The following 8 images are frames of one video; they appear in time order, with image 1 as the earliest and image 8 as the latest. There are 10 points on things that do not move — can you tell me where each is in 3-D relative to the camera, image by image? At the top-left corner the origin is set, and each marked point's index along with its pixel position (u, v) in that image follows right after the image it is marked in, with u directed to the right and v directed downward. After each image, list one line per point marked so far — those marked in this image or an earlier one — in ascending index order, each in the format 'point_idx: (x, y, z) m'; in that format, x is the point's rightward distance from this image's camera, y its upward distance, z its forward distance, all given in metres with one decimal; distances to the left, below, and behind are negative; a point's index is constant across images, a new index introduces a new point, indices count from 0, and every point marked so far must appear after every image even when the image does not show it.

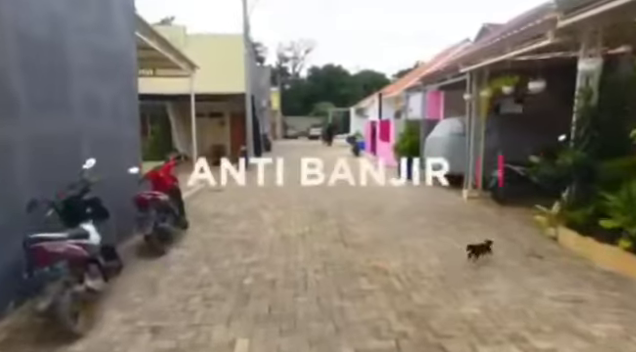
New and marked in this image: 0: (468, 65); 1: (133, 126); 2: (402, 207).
0: (+3.0, +2.2, +8.4) m
1: (-2.8, +0.7, +6.4) m
2: (+1.7, -0.6, +8.5) m
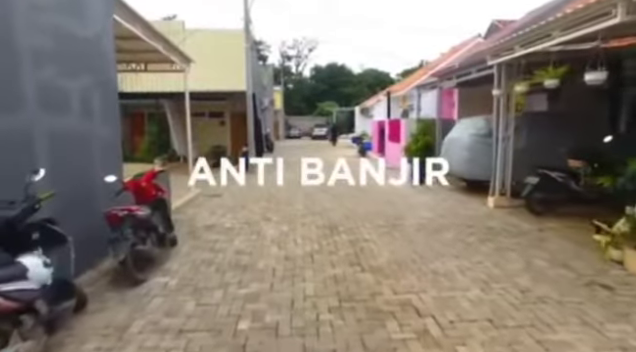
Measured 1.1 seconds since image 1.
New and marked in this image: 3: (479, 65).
0: (+3.2, +2.1, +7.4) m
1: (-2.7, +0.6, +5.4) m
2: (+1.9, -0.8, +7.5) m
3: (+3.3, +2.3, +8.6) m
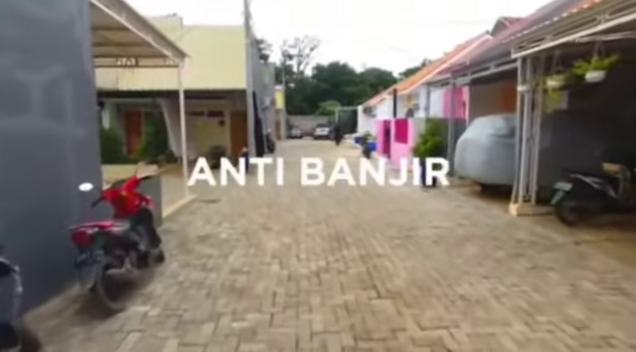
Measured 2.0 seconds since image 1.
0: (+3.2, +2.0, +6.7) m
1: (-2.6, +0.5, +4.7) m
2: (+2.0, -0.8, +6.7) m
3: (+3.4, +2.2, +7.9) m
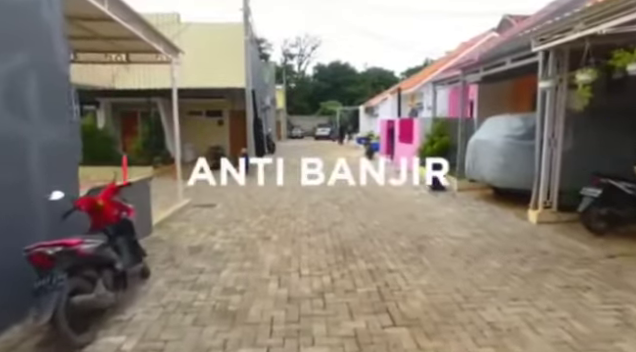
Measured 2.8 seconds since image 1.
0: (+3.3, +1.9, +6.1) m
1: (-2.6, +0.5, +4.1) m
2: (+2.0, -0.9, +6.2) m
3: (+3.5, +2.2, +7.3) m
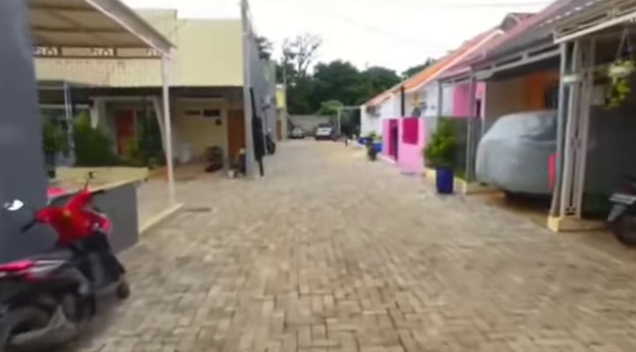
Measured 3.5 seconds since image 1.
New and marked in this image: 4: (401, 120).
0: (+3.3, +1.9, +5.5) m
1: (-2.5, +0.4, +3.6) m
2: (+2.0, -1.0, +5.6) m
3: (+3.5, +2.1, +6.7) m
4: (+3.6, +2.4, +18.1) m
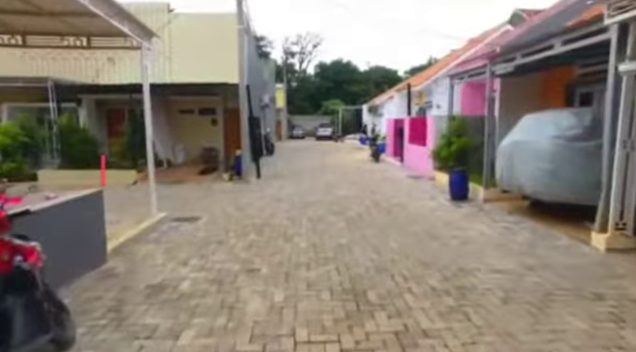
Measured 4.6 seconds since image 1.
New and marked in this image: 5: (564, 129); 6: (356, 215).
0: (+3.3, +1.8, +4.5) m
1: (-2.5, +0.3, +2.6) m
2: (+2.0, -1.1, +4.6) m
3: (+3.5, +2.0, +5.8) m
4: (+3.6, +2.3, +17.1) m
5: (+3.7, +0.7, +6.4) m
6: (+0.7, -0.7, +8.0) m
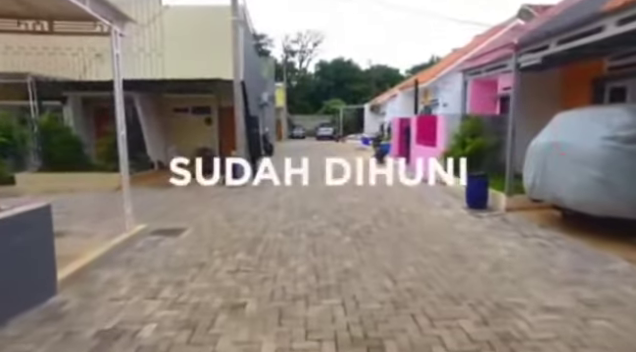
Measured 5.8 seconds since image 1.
0: (+3.3, +1.7, +3.5) m
1: (-2.5, +0.2, +1.6) m
2: (+2.0, -1.2, +3.6) m
3: (+3.5, +1.9, +4.7) m
4: (+3.7, +2.2, +16.1) m
5: (+3.7, +0.6, +5.4) m
6: (+0.7, -0.8, +7.0) m
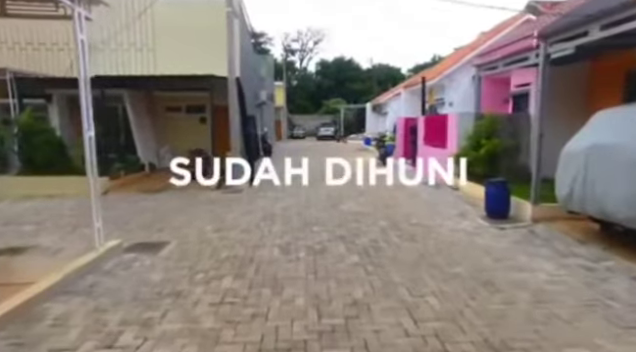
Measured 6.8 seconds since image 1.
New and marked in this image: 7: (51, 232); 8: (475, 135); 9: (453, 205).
0: (+3.3, +1.6, +2.6) m
1: (-2.5, +0.1, +0.7) m
2: (+2.0, -1.3, +2.7) m
3: (+3.5, +1.8, +3.8) m
4: (+3.7, +2.1, +15.2) m
5: (+3.8, +0.5, +4.5) m
6: (+0.8, -1.0, +6.1) m
7: (-4.7, -1.0, +7.3) m
8: (+3.7, +0.9, +9.9) m
9: (+2.9, -0.6, +8.8) m
